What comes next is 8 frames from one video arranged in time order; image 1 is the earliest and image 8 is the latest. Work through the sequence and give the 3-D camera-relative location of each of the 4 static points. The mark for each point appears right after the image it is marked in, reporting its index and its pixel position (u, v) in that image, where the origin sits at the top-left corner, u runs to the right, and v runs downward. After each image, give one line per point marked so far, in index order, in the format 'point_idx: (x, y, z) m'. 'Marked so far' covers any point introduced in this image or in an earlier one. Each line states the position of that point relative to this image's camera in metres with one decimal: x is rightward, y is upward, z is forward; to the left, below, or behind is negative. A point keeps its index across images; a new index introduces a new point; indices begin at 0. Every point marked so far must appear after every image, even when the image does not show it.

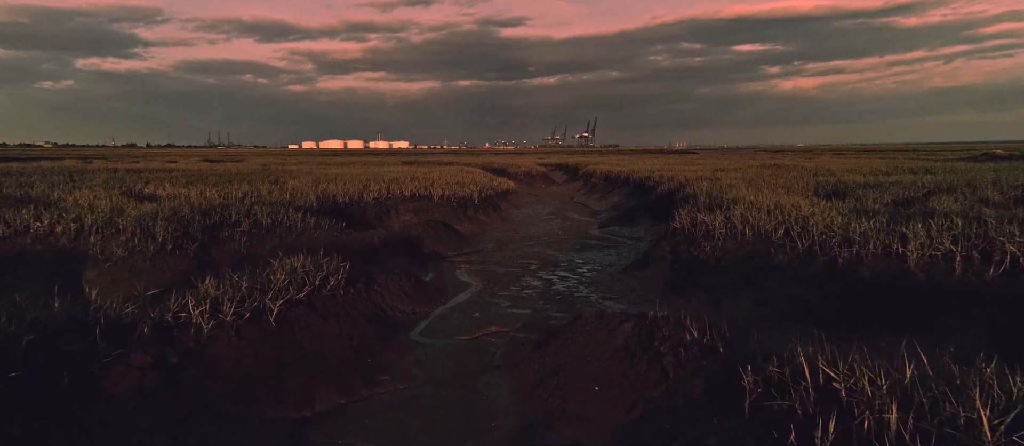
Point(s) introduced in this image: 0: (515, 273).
0: (+0.1, -1.1, +15.8) m
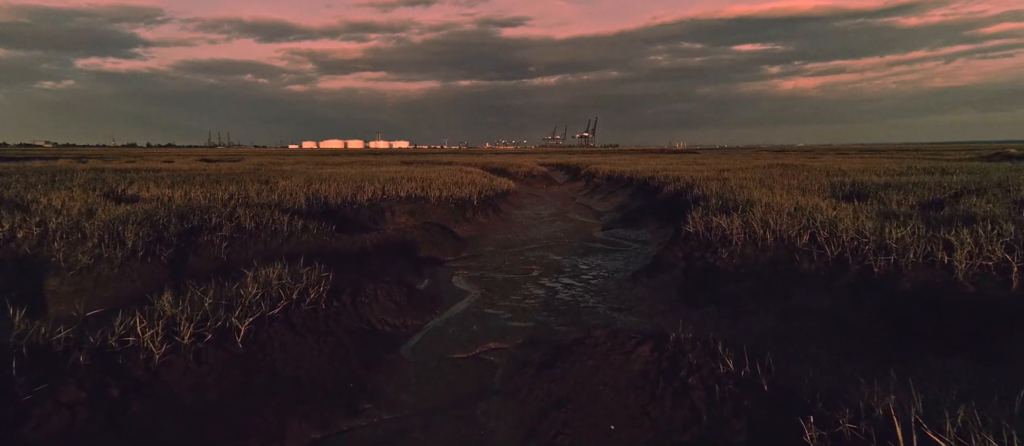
0: (+0.1, -1.2, +14.8) m
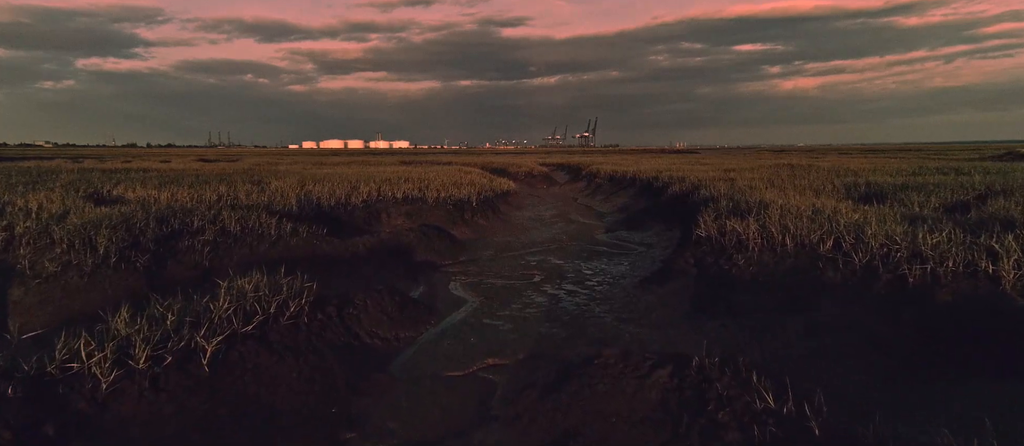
0: (+0.1, -1.2, +14.0) m
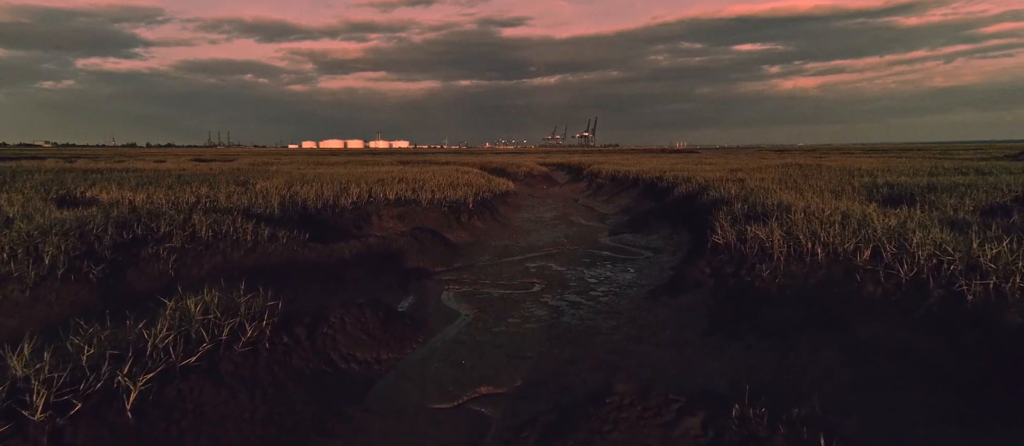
0: (0.0, -1.3, +12.8) m
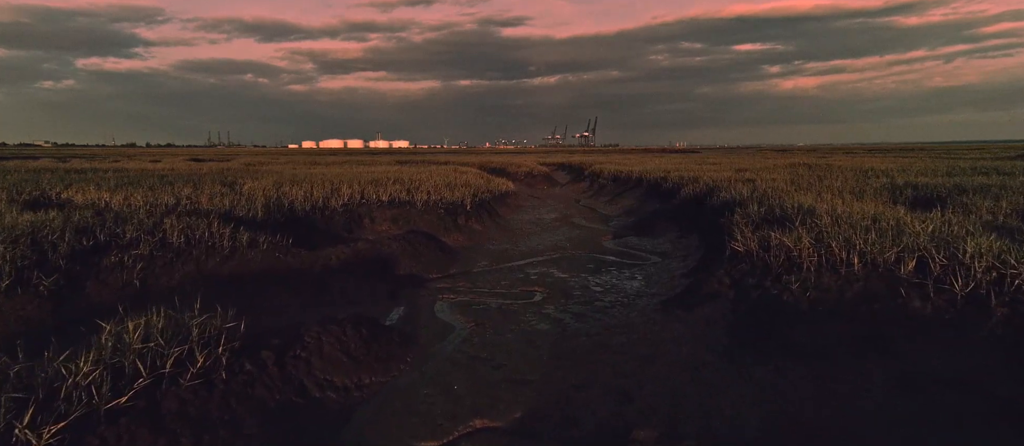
0: (0.0, -1.4, +11.8) m
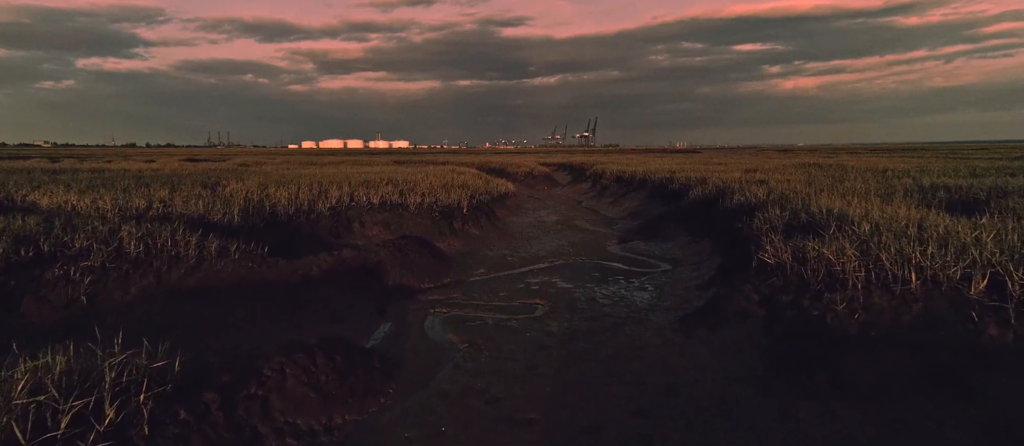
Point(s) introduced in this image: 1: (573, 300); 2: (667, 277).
0: (0.0, -1.5, +10.6) m
1: (+1.0, -1.3, +12.3) m
2: (+3.0, -1.1, +14.3) m
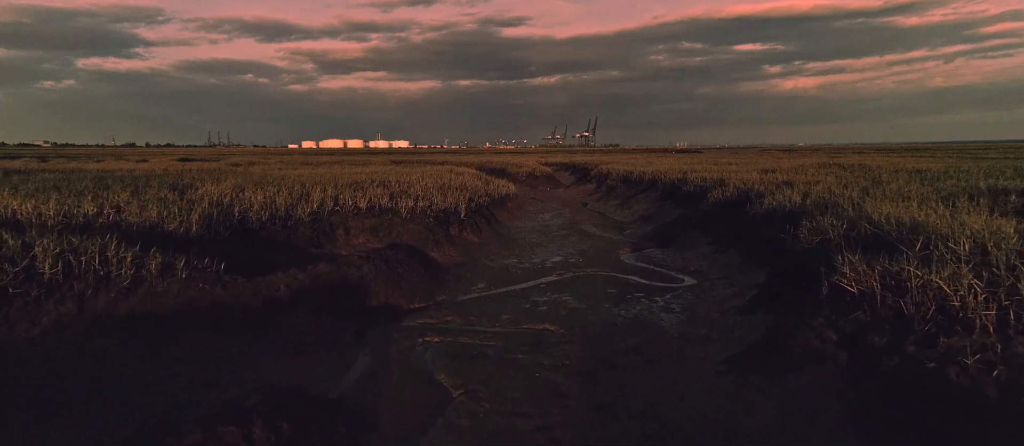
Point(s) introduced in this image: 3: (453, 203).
0: (+0.1, -1.6, +8.6) m
1: (+1.1, -1.5, +10.3) m
2: (+3.1, -1.2, +12.3) m
3: (-1.5, +0.5, +18.9) m
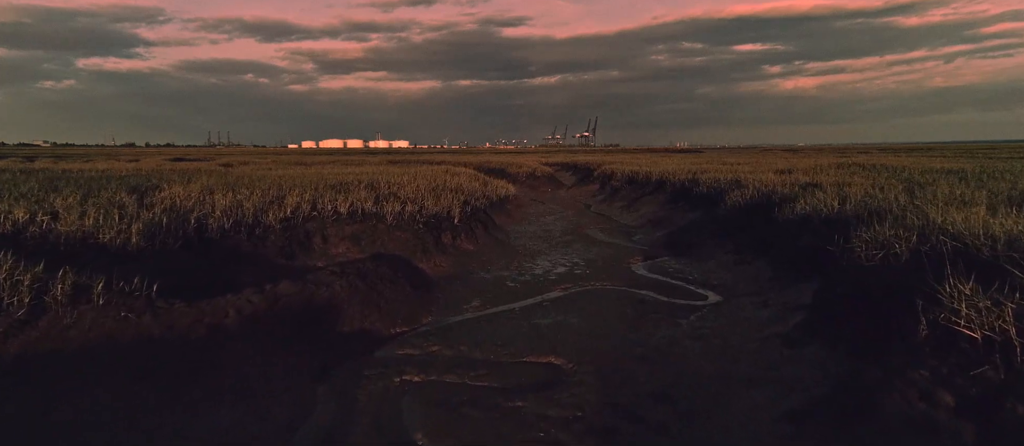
0: (+0.1, -1.8, +6.8) m
1: (+1.1, -1.6, +8.5) m
2: (+3.1, -1.4, +10.5) m
3: (-1.6, +0.4, +17.1) m
